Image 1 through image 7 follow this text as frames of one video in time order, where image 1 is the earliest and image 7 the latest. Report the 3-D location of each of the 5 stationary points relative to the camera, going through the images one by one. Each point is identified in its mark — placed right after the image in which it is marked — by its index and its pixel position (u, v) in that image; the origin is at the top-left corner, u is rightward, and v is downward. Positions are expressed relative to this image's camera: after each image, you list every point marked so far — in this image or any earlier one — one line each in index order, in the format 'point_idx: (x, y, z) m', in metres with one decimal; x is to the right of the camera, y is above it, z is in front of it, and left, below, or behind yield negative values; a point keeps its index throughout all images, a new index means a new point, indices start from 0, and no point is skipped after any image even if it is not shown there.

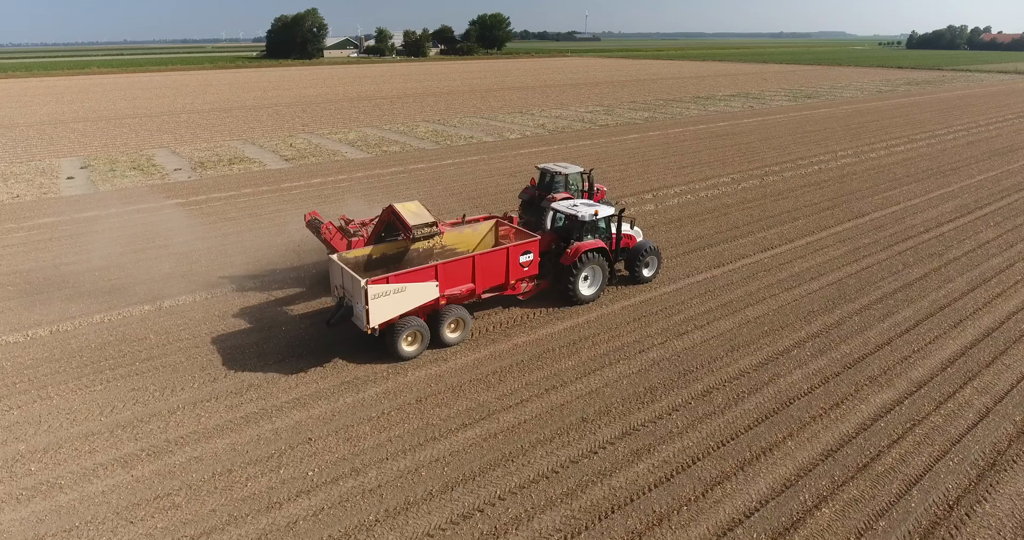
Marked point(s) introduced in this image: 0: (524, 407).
0: (+0.1, -1.6, +6.9) m
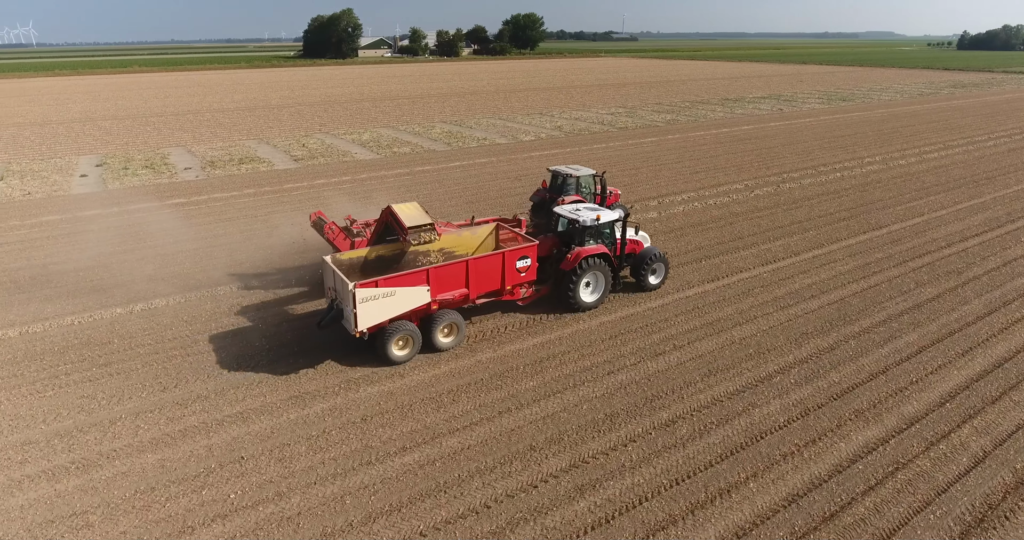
0: (-0.4, -1.7, +6.5) m
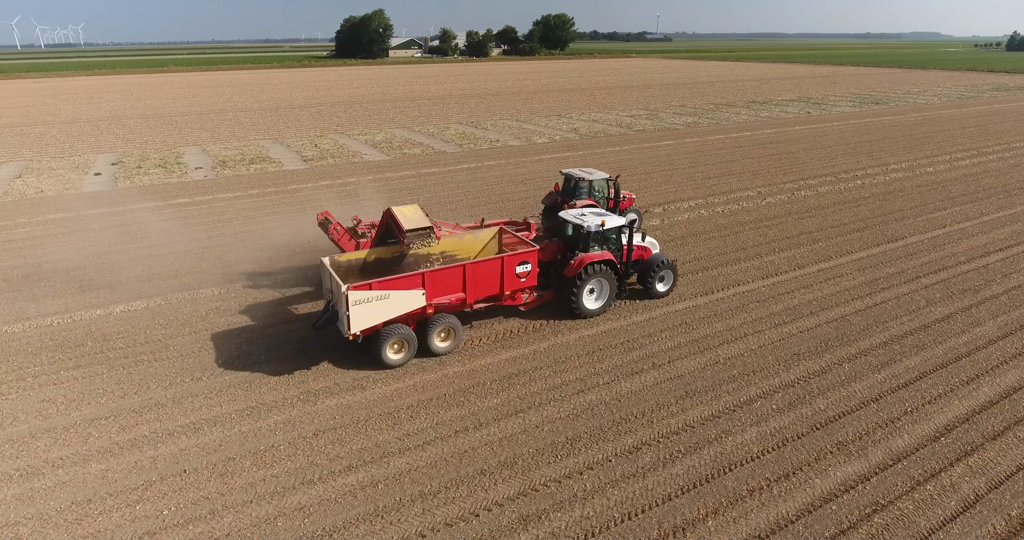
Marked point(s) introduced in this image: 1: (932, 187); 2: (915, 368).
0: (-0.9, -1.8, +6.2) m
1: (+10.8, +2.1, +15.8) m
2: (+5.0, -1.2, +7.6) m
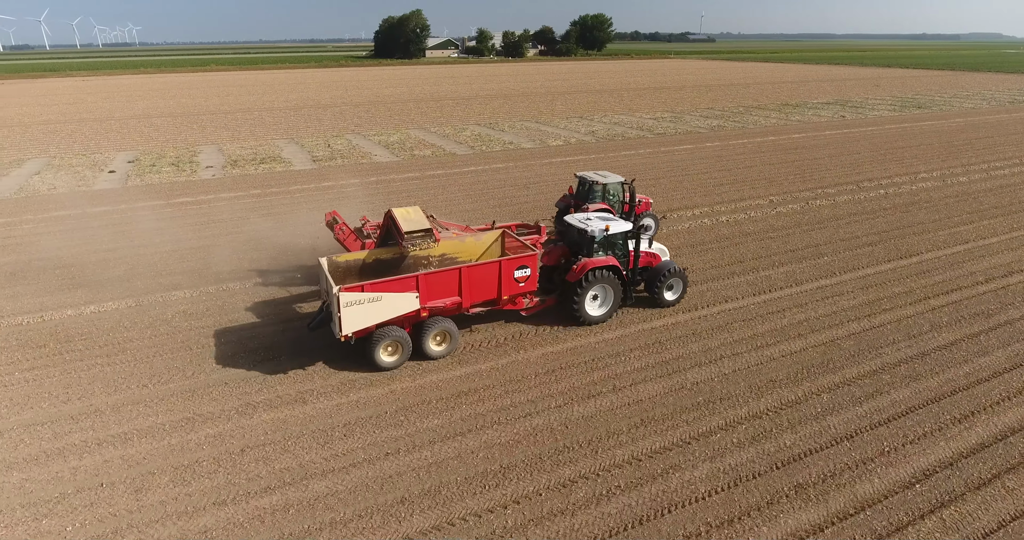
0: (-1.6, -2.0, +5.8) m
1: (+10.8, +1.7, +14.7) m
2: (+4.4, -1.5, +6.9) m
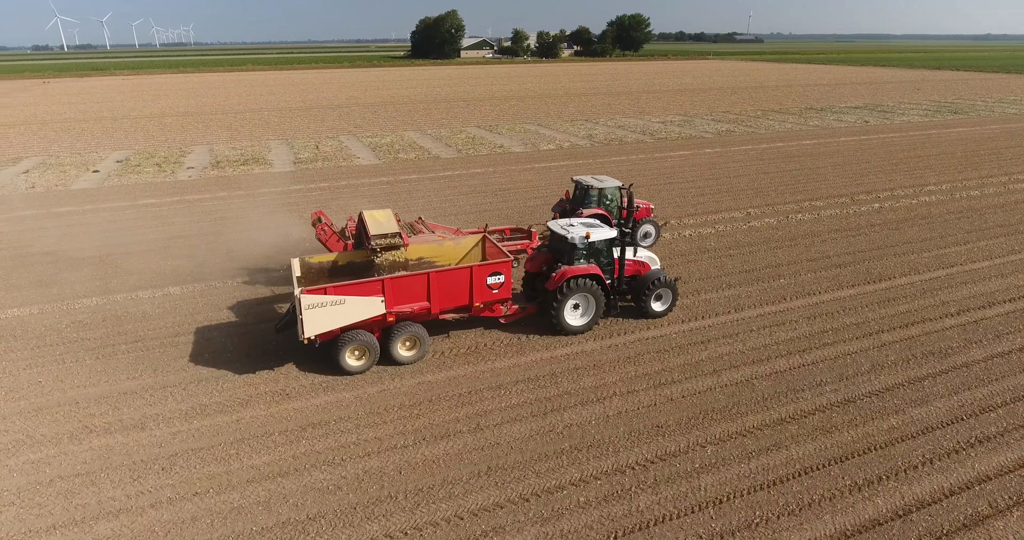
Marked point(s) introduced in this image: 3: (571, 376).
0: (-3.2, -2.2, +5.3) m
1: (+9.9, +1.2, +13.3) m
2: (+2.8, -1.8, +5.9) m
3: (+0.7, -1.3, +7.3) m
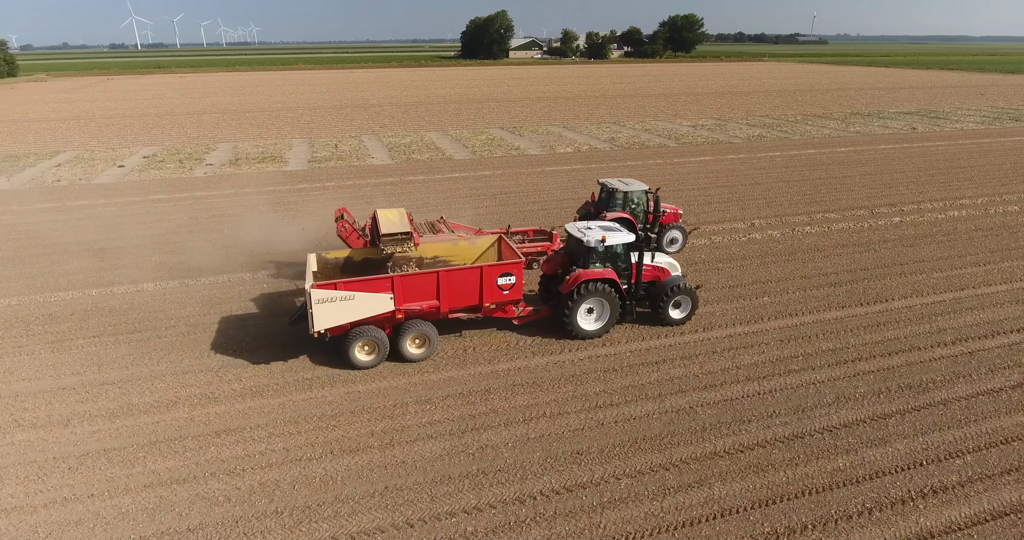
0: (-4.2, -2.2, +5.3) m
1: (+9.6, +0.7, +12.1) m
2: (+1.9, -2.0, +5.4) m
3: (-0.1, -1.4, +7.0) m
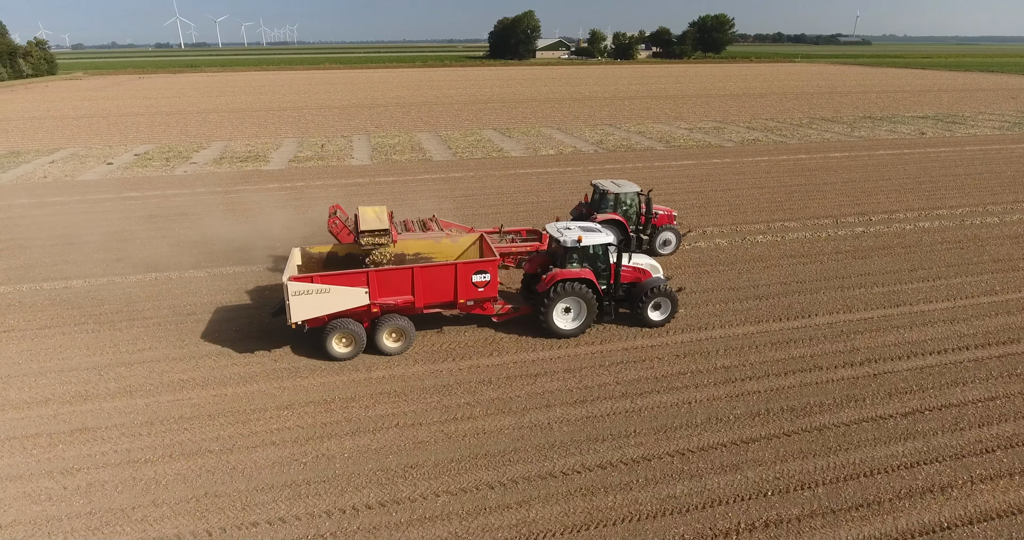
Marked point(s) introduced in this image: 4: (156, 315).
0: (-5.9, -2.1, +5.4) m
1: (+8.4, +0.4, +11.5) m
2: (+0.2, -2.1, +5.2) m
3: (-1.6, -1.5, +6.9) m
4: (-5.3, -0.7, +9.1) m
